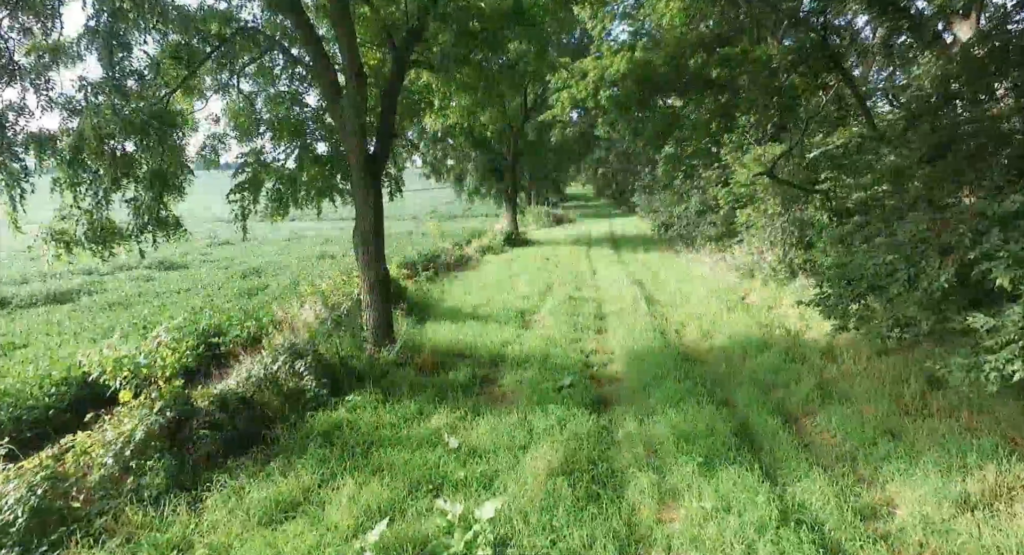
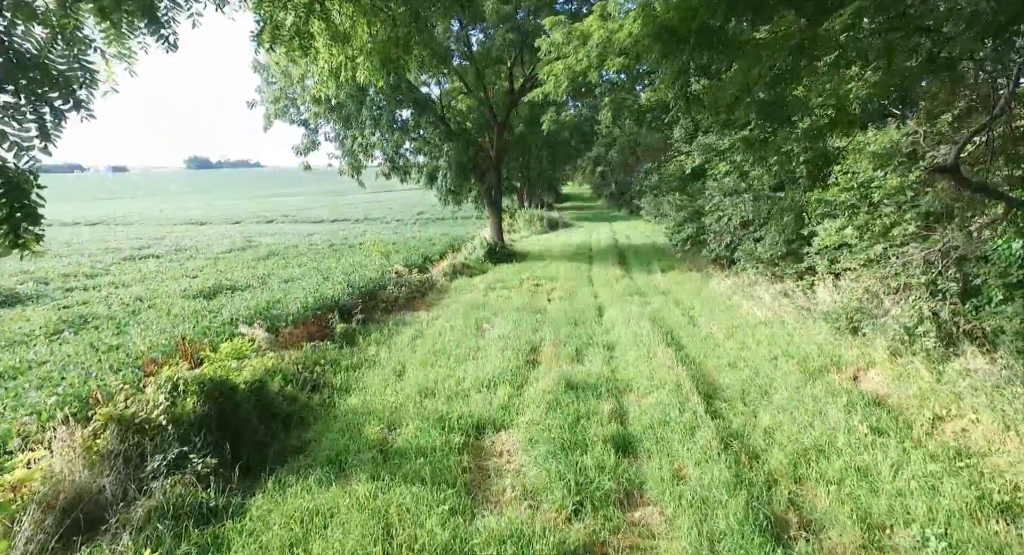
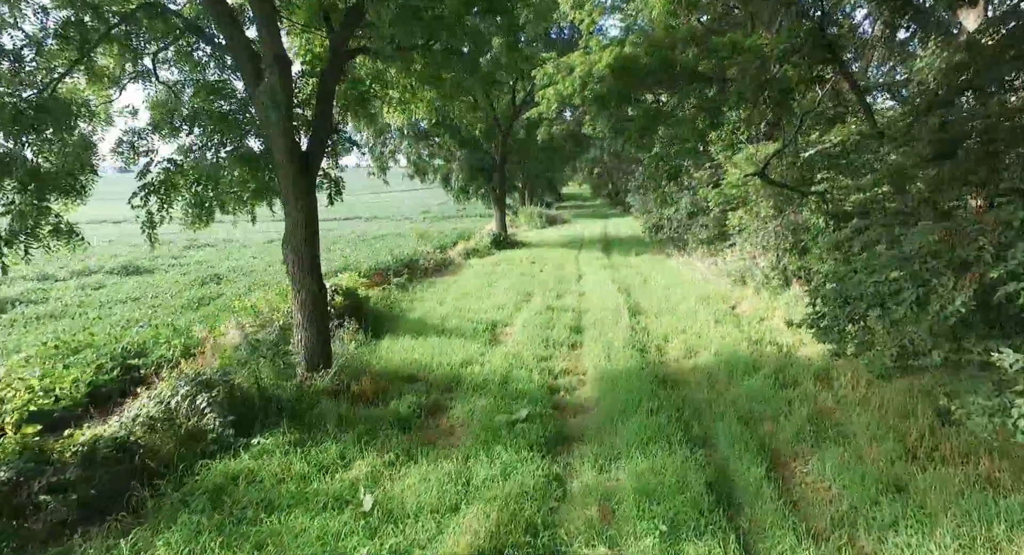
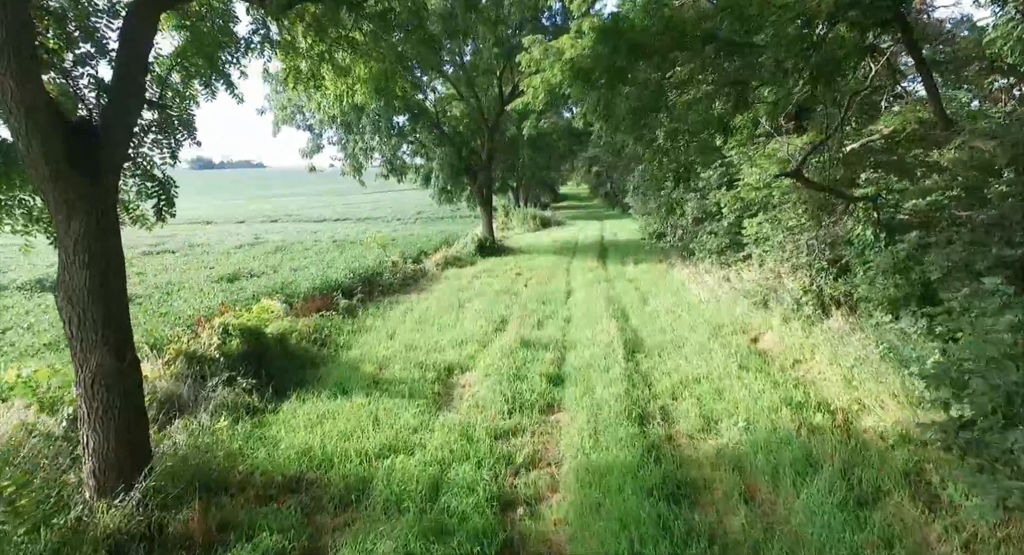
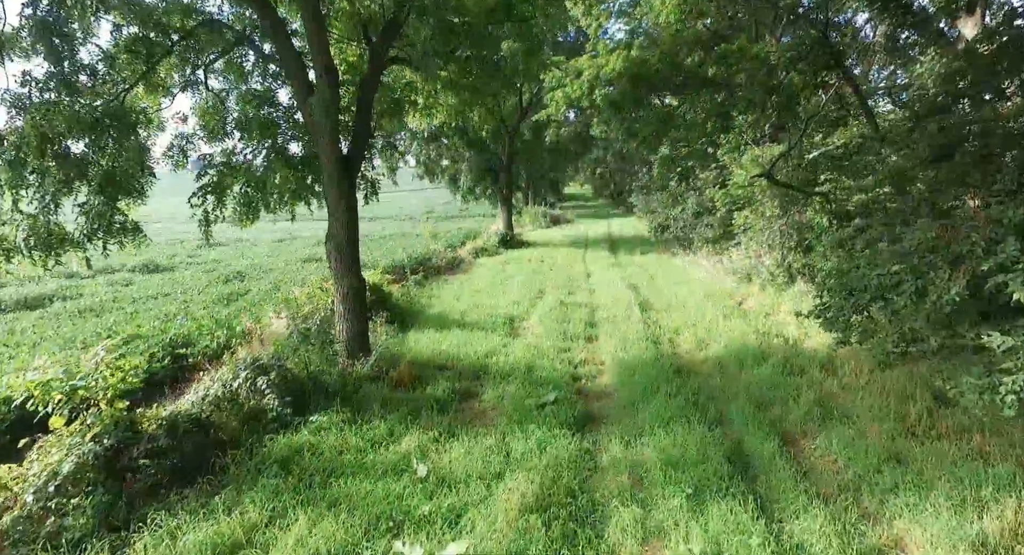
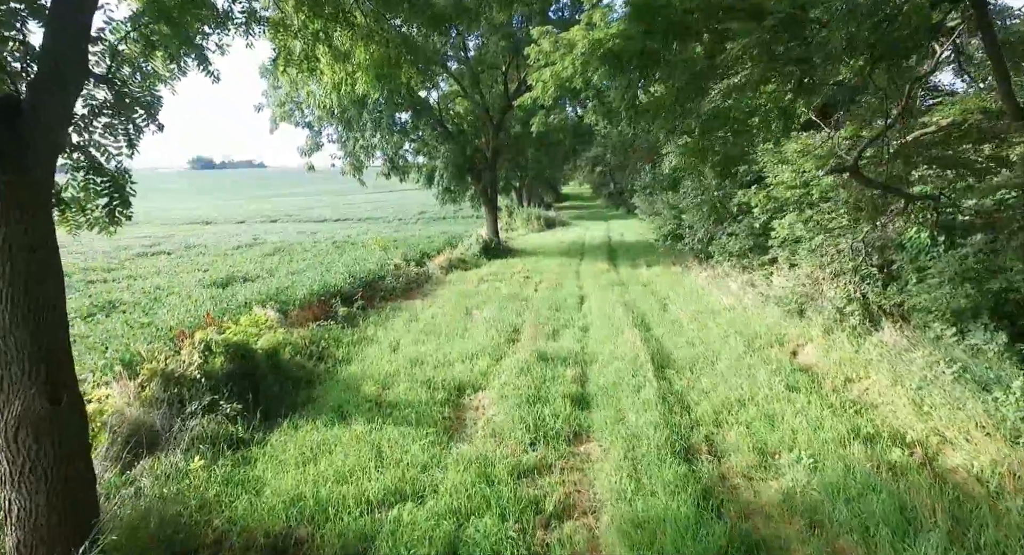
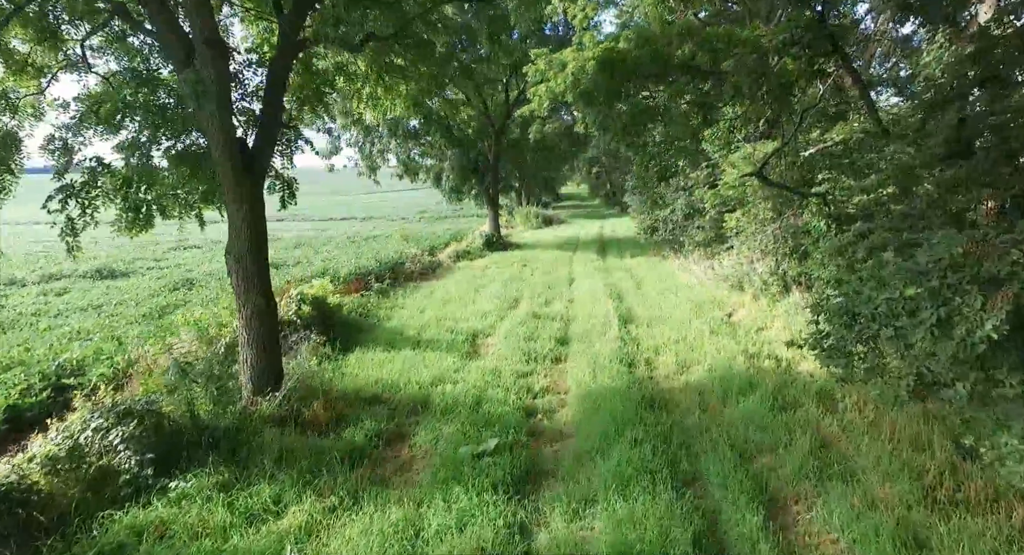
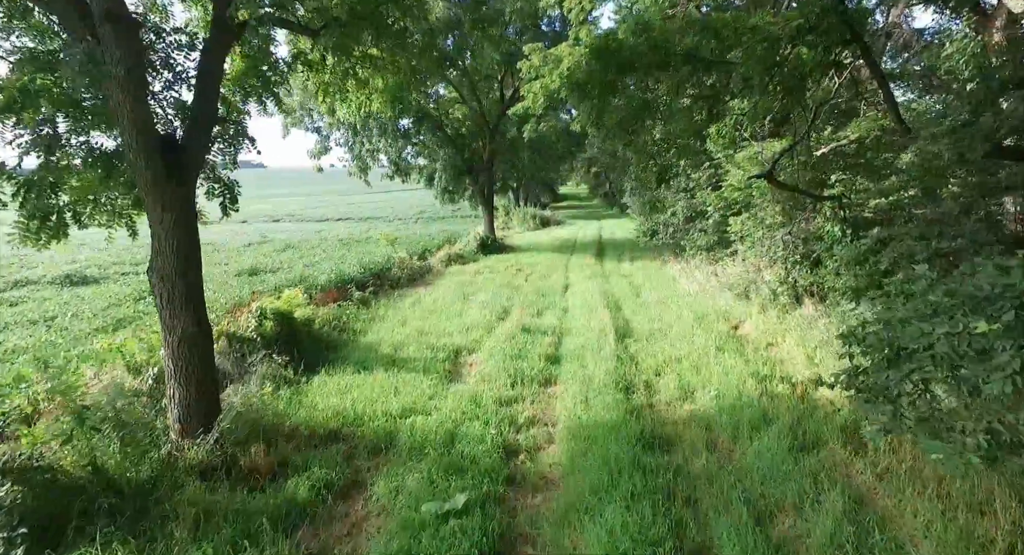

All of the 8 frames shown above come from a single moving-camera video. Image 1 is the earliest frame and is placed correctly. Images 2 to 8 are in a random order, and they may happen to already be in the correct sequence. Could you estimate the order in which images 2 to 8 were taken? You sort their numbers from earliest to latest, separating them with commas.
5, 3, 7, 8, 4, 6, 2
